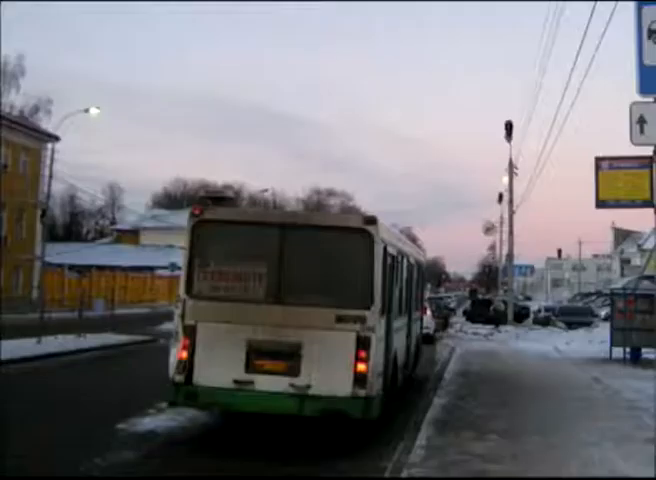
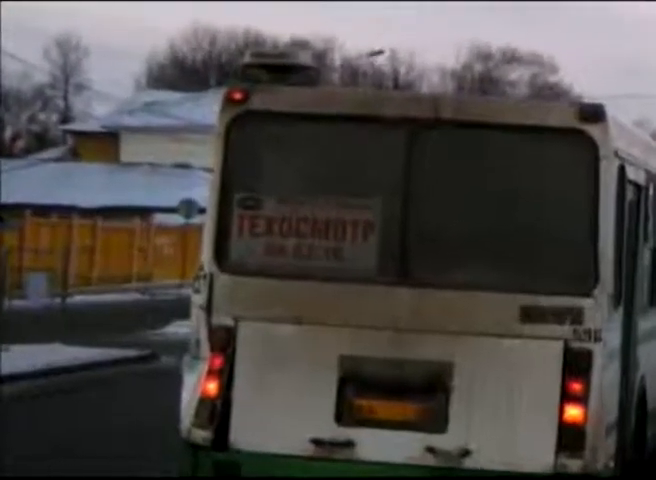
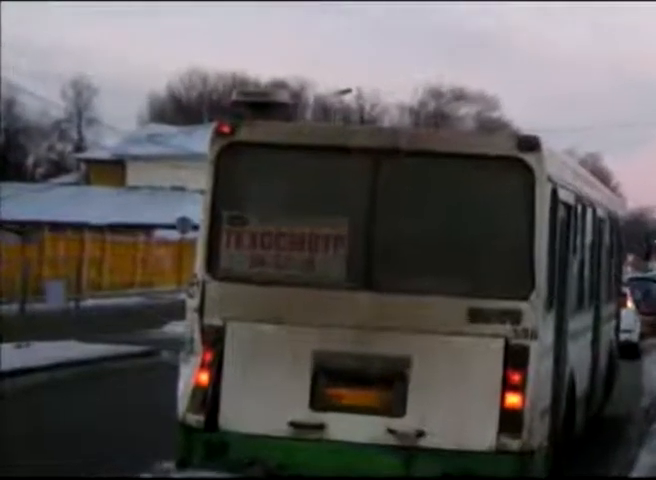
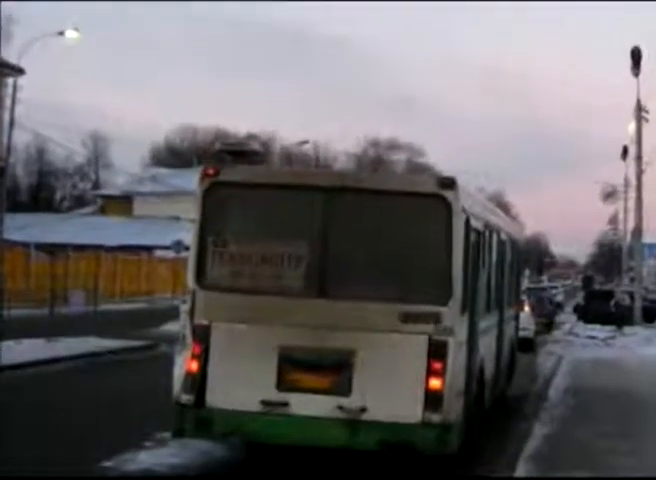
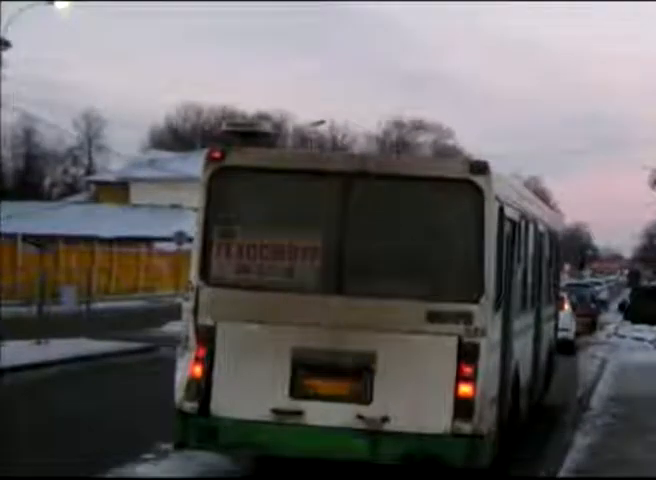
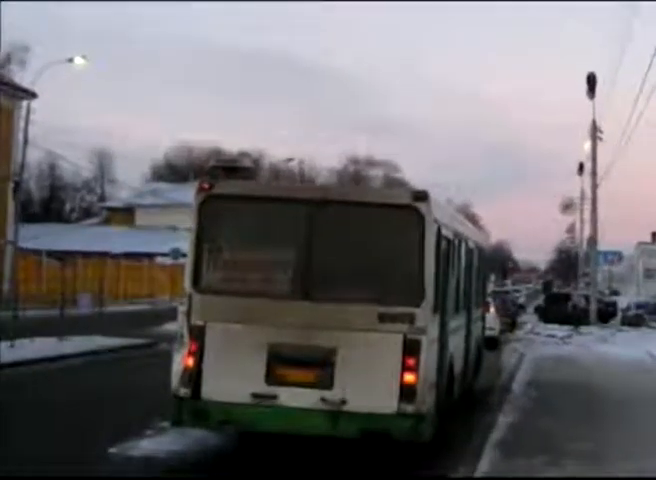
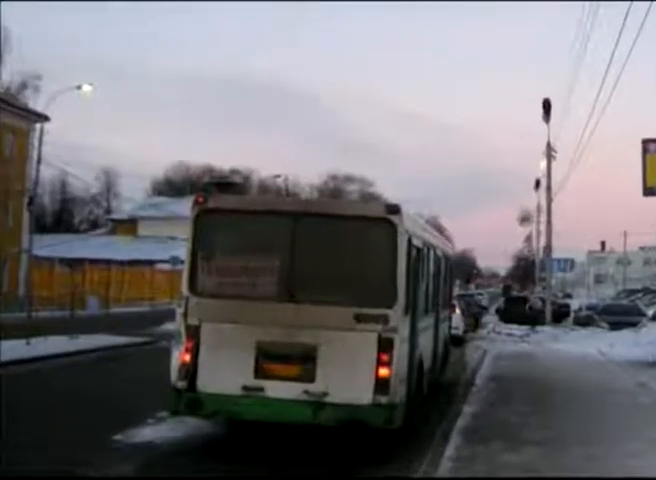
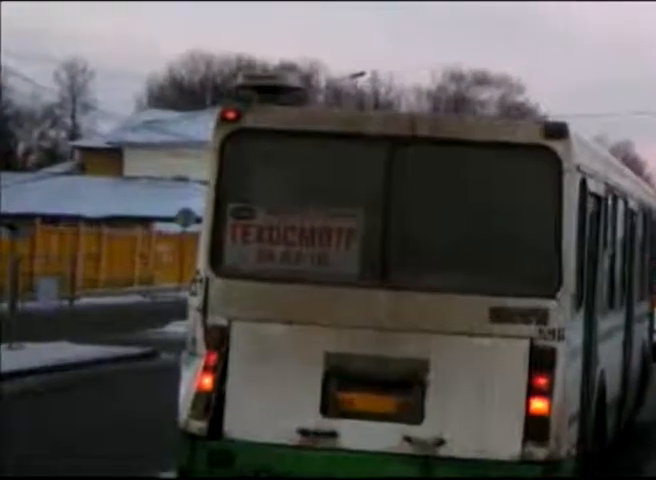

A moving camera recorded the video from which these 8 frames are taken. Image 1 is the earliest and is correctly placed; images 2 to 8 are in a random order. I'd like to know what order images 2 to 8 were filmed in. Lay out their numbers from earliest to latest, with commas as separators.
7, 6, 4, 5, 3, 8, 2
